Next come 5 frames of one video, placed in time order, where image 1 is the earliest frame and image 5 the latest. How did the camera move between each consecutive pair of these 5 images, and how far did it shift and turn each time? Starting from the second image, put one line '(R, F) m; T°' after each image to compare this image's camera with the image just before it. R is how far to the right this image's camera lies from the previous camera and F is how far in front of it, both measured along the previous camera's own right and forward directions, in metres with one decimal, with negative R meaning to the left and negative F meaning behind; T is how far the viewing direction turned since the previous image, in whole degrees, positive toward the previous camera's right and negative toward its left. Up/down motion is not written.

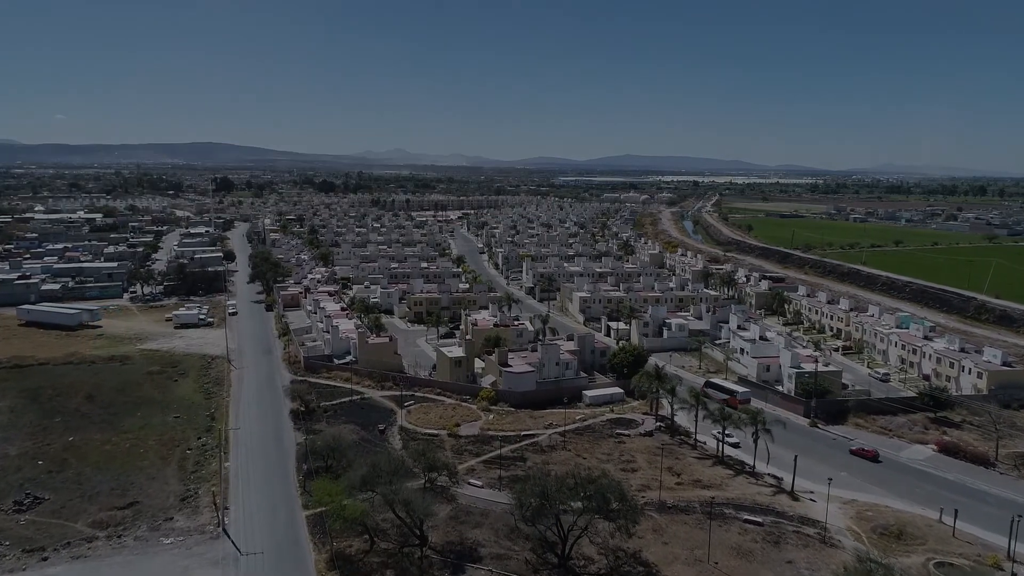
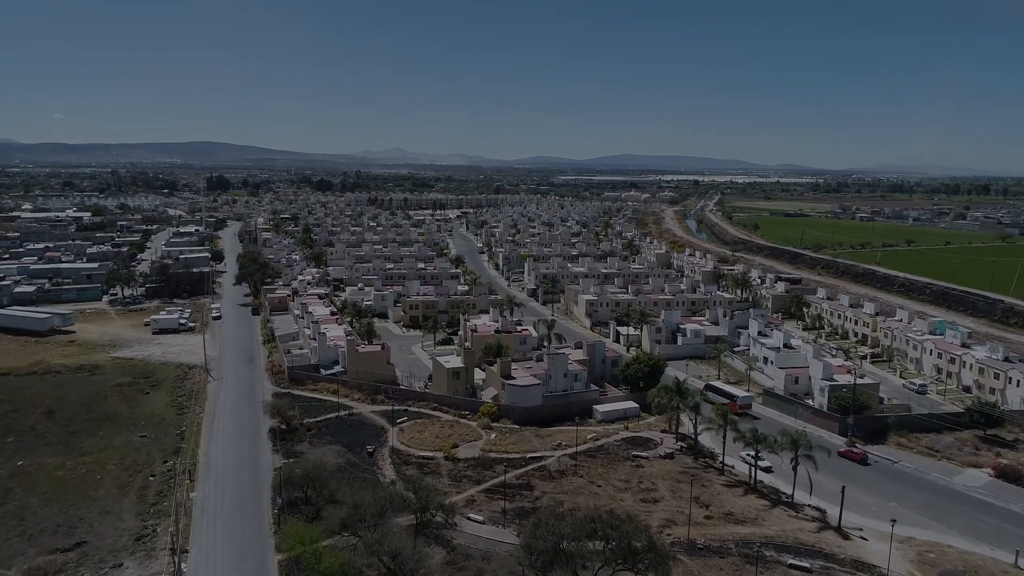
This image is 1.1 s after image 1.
(-0.3, +4.2) m; 0°
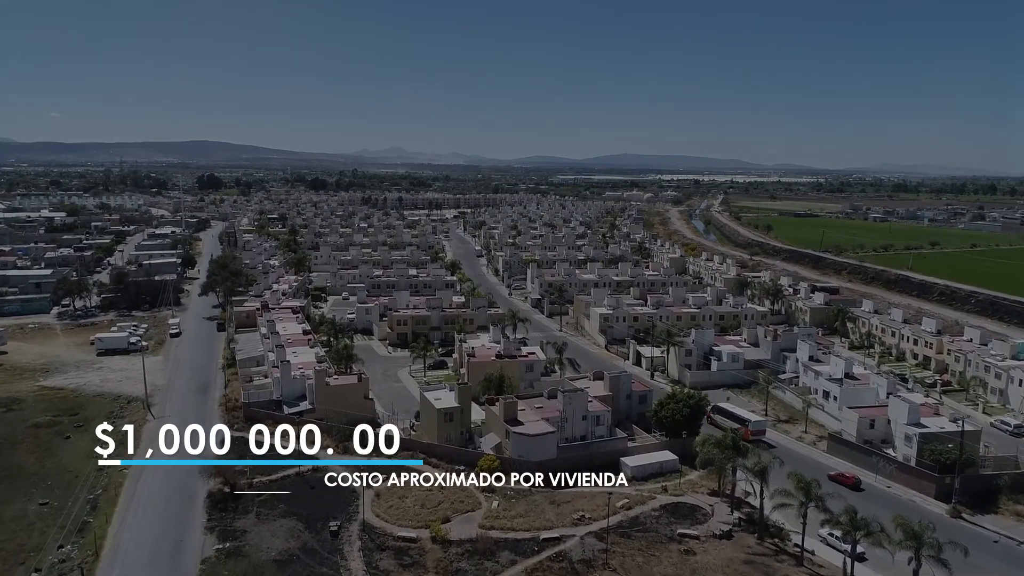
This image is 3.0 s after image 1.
(-0.4, +8.4) m; 0°
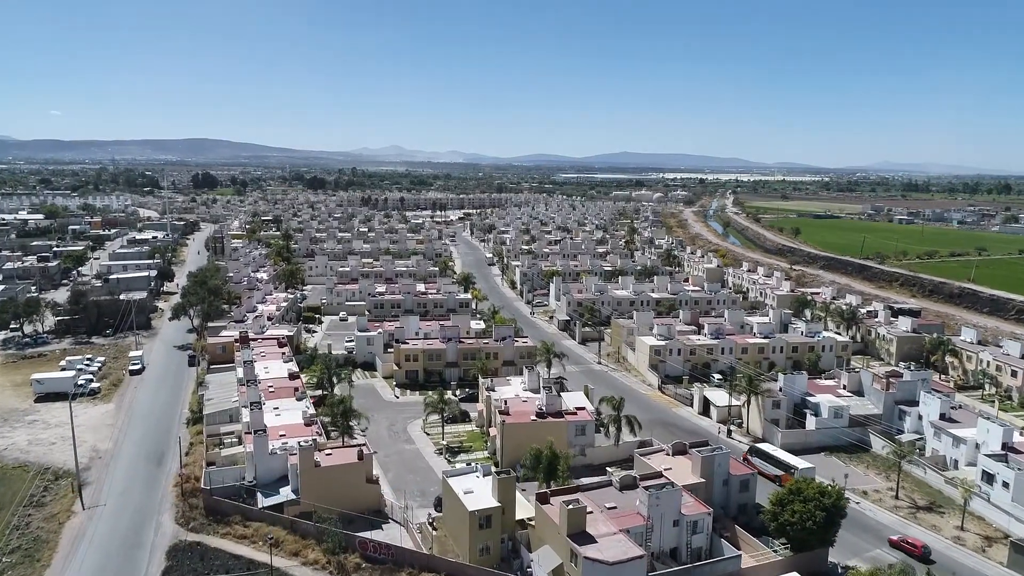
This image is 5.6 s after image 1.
(-2.3, +9.9) m; 0°
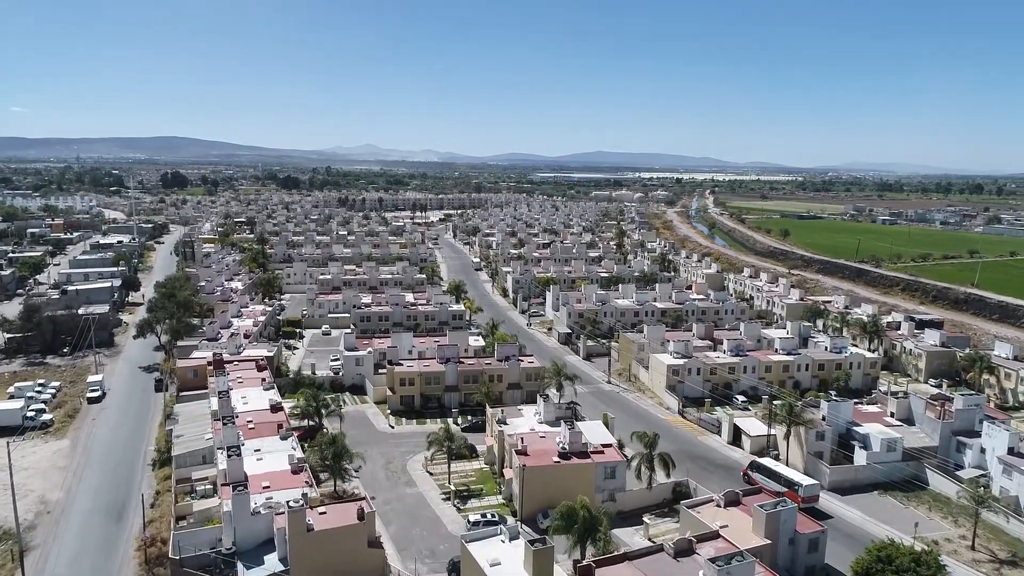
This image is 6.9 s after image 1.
(-1.9, +4.4) m; +2°
